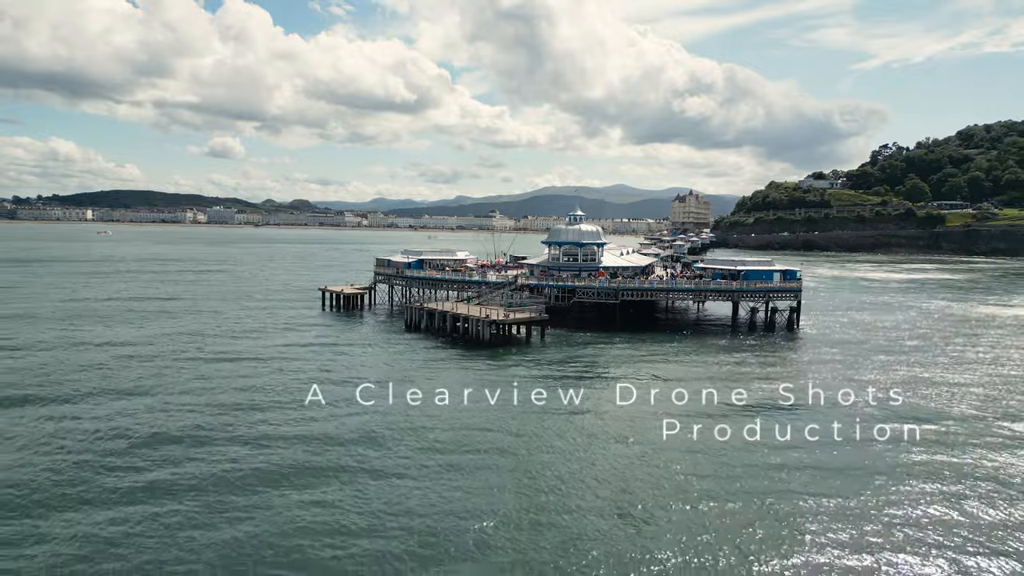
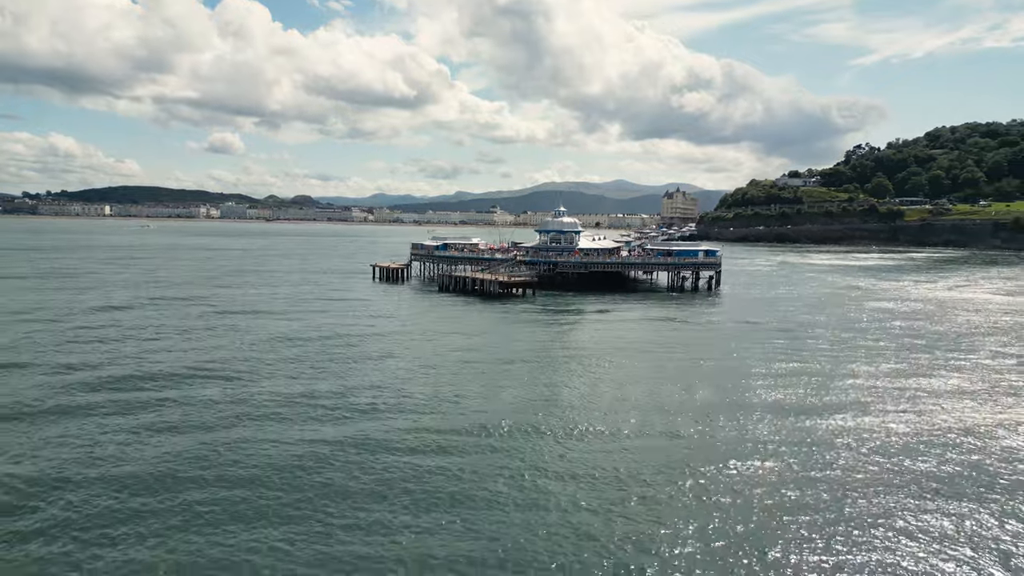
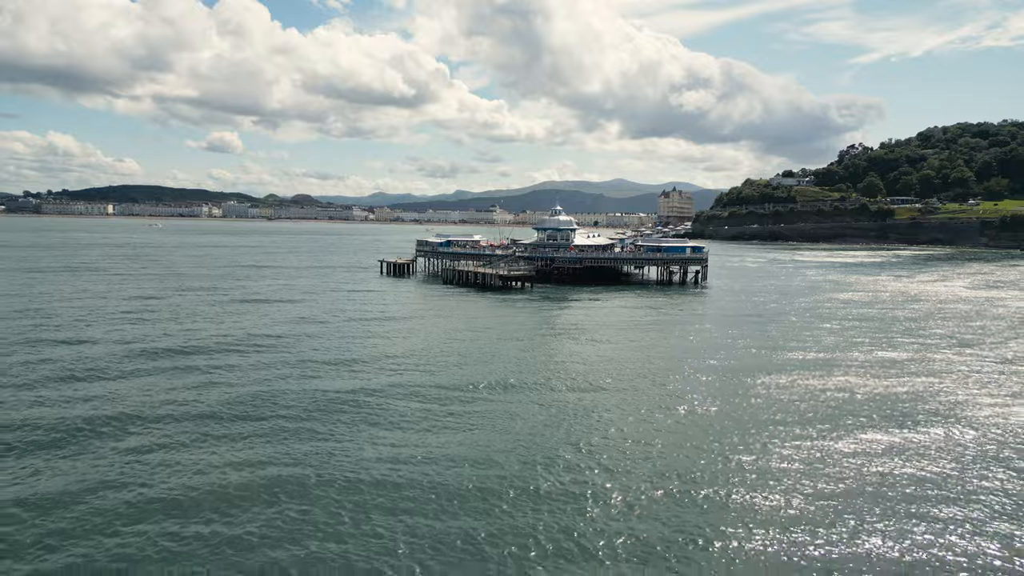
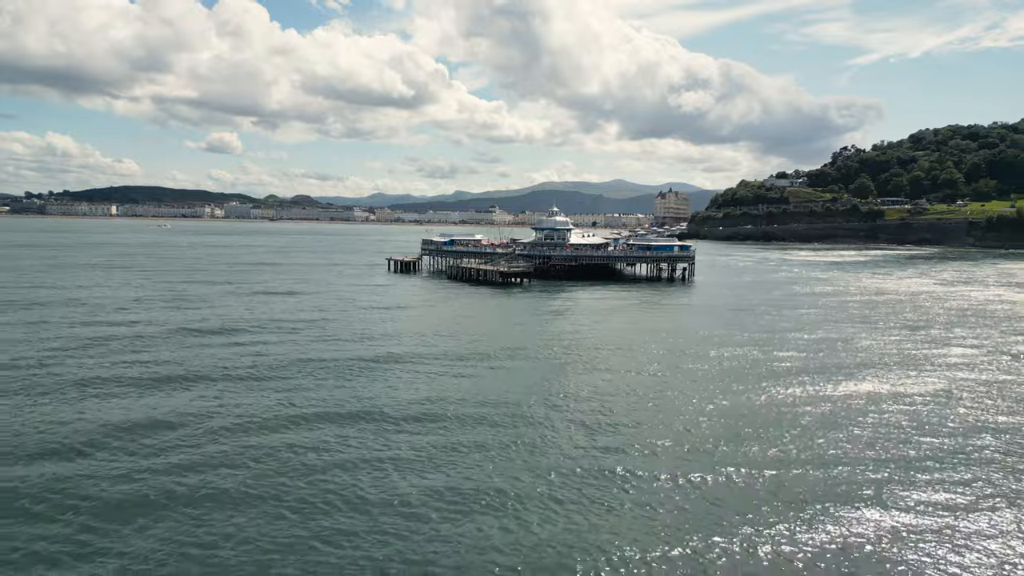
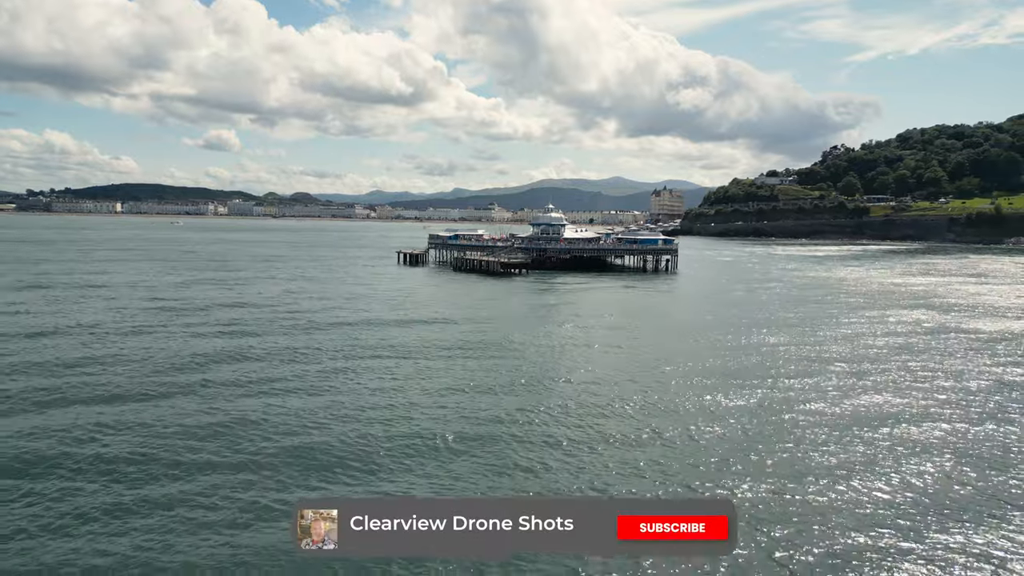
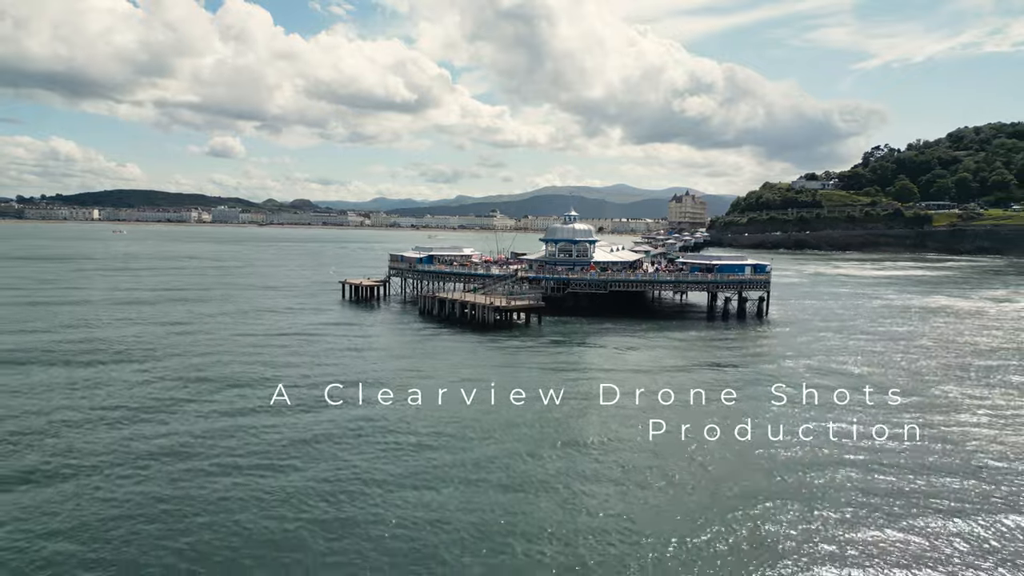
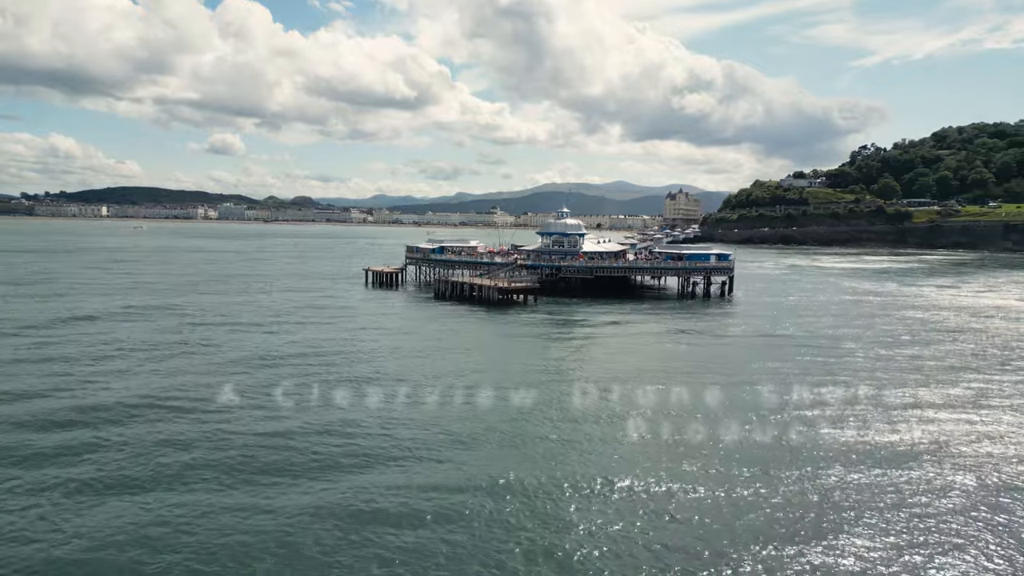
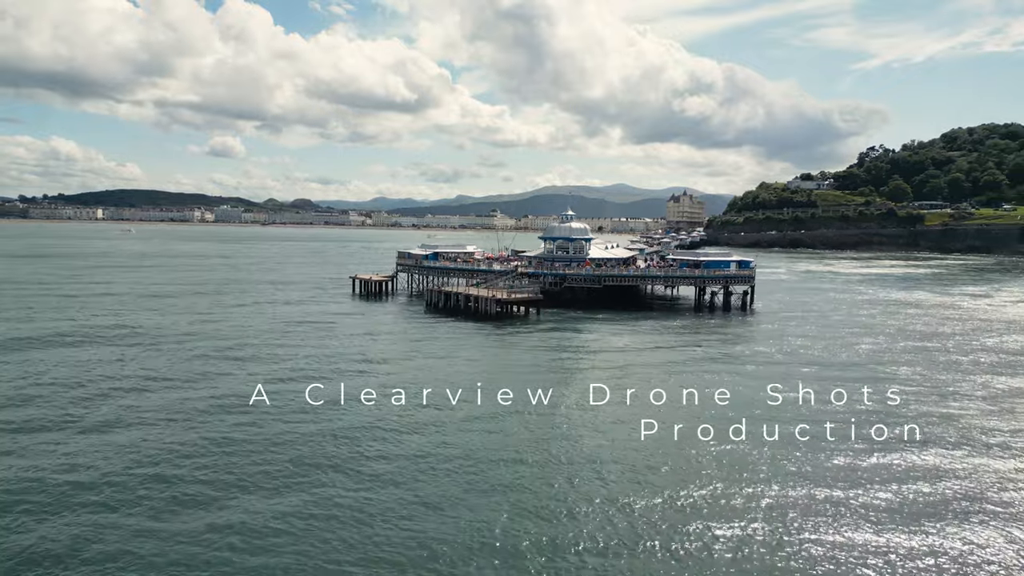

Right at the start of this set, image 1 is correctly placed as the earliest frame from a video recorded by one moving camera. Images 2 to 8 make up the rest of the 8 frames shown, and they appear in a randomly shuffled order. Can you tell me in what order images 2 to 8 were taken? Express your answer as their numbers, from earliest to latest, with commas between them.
6, 8, 7, 2, 3, 4, 5
